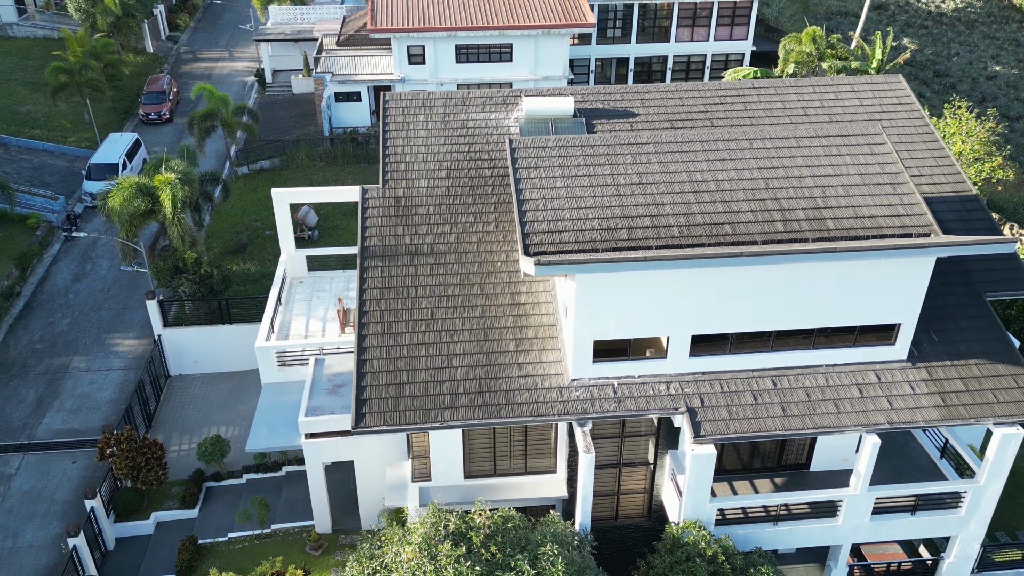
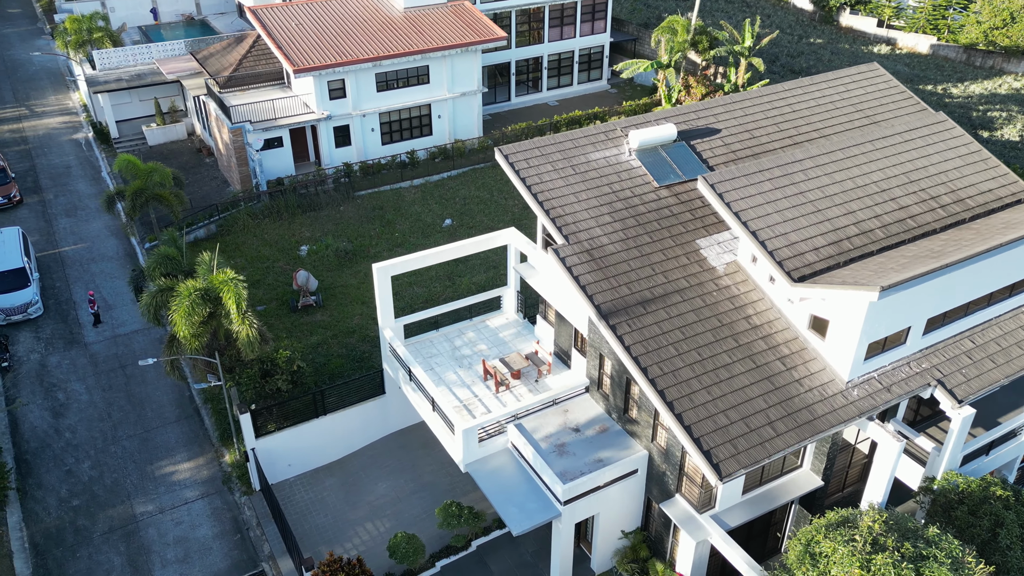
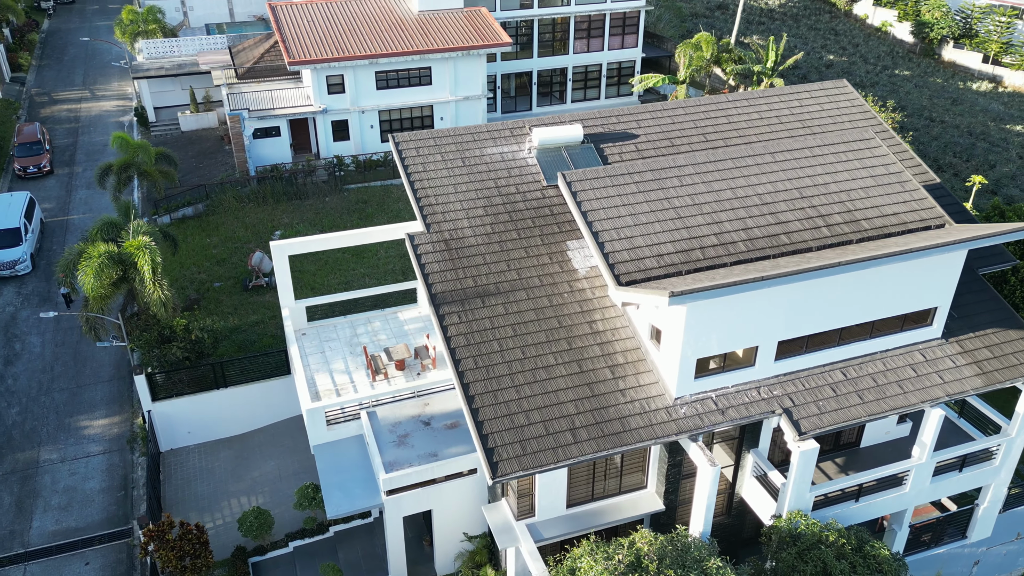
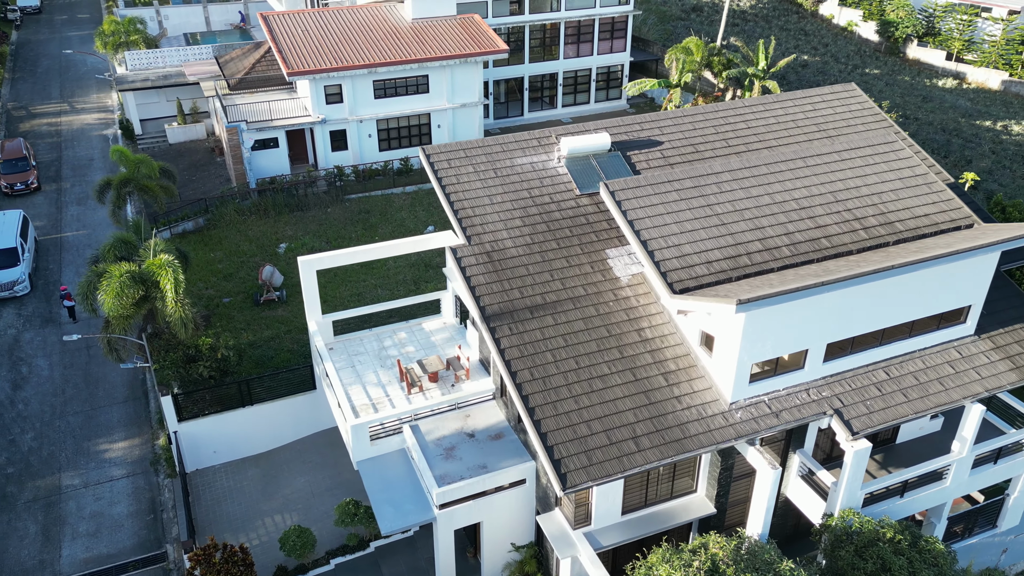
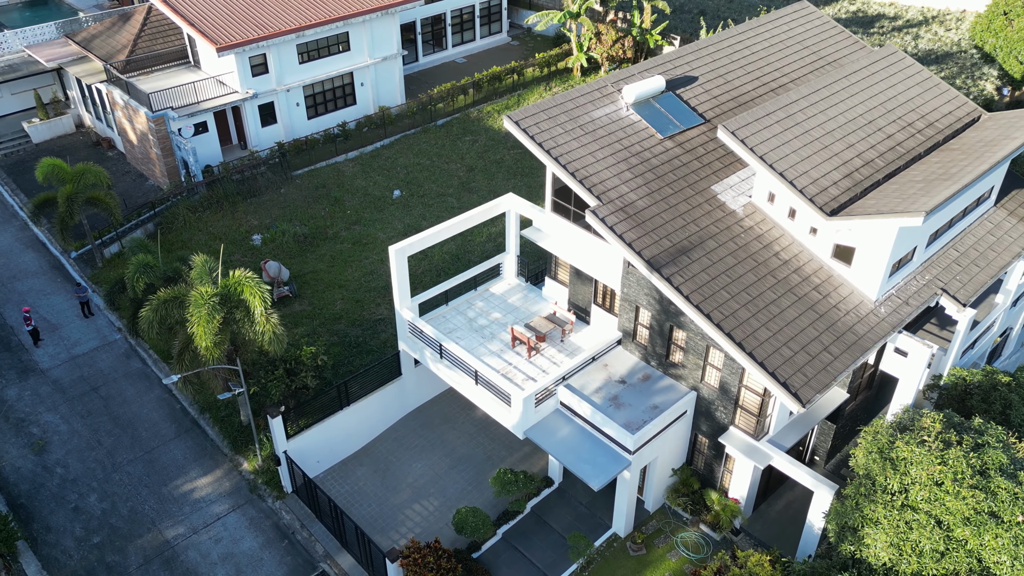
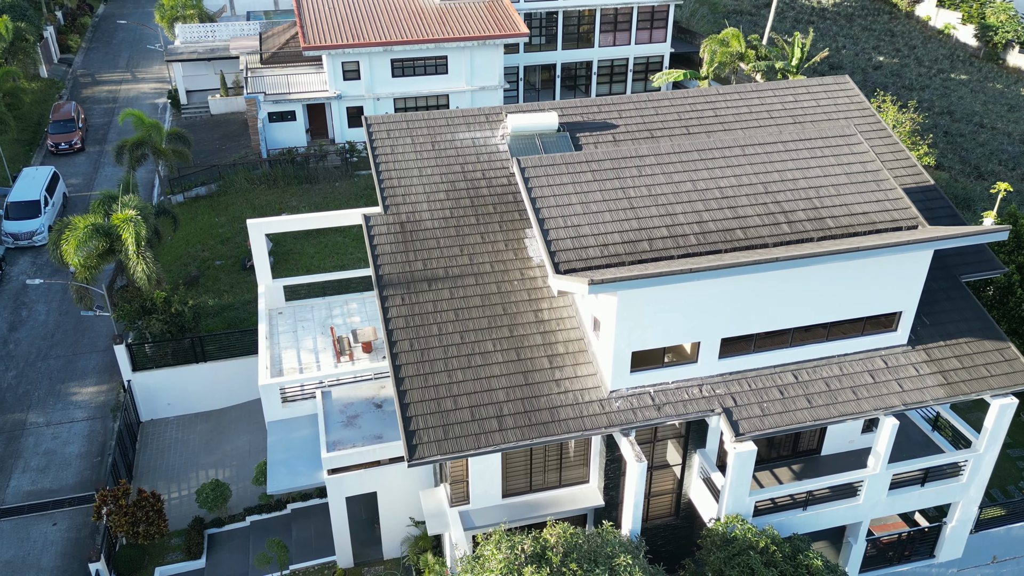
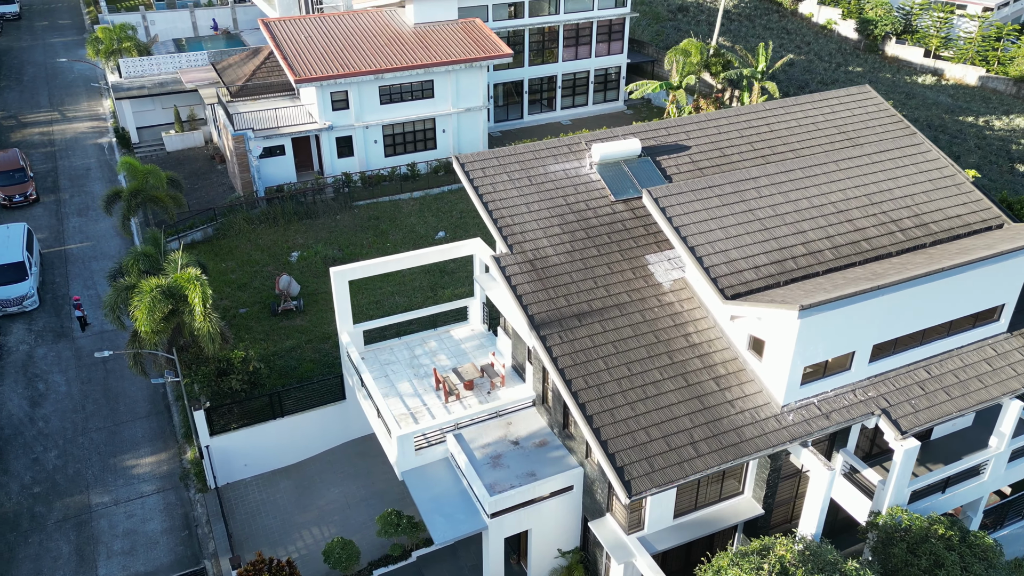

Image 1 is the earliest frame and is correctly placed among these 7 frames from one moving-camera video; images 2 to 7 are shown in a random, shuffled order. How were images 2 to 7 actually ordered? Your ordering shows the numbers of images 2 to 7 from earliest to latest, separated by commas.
6, 3, 4, 7, 2, 5
